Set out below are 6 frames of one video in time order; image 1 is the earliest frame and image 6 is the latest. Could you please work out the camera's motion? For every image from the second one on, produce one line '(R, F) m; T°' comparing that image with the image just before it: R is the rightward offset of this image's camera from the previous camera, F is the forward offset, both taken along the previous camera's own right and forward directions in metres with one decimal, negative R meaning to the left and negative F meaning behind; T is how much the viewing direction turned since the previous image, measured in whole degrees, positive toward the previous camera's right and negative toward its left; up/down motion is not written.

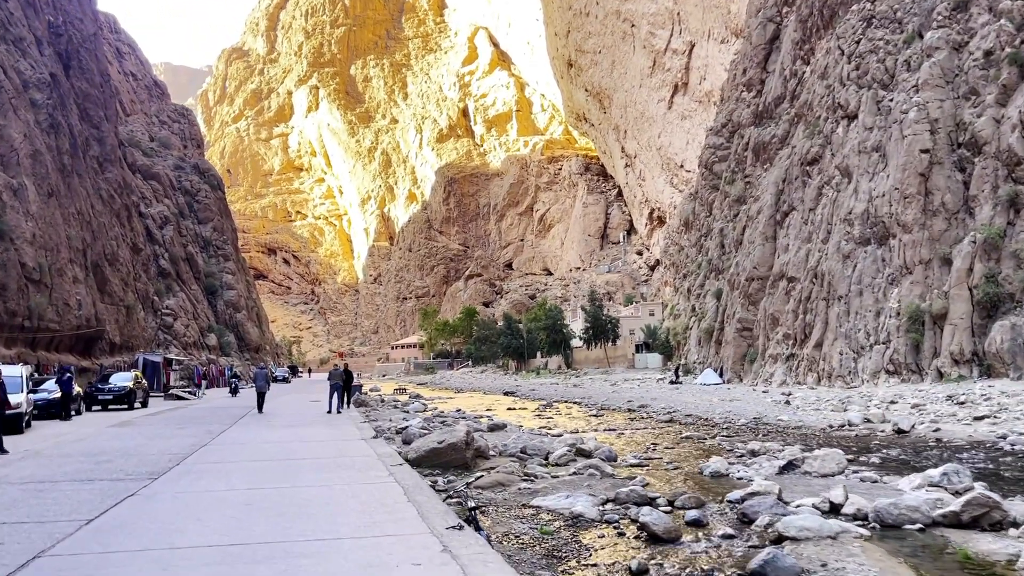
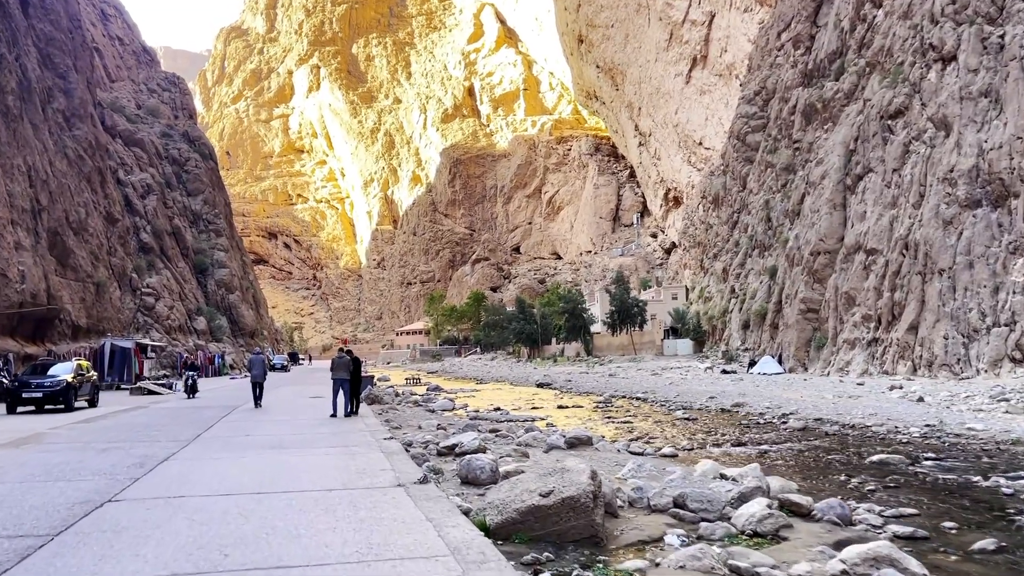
(-1.3, +5.0) m; 0°
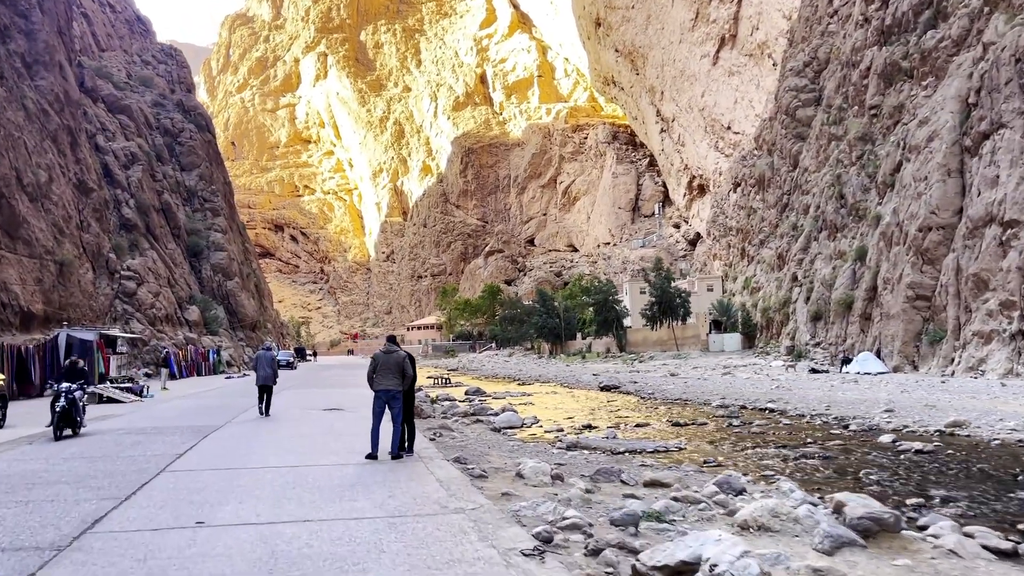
(-1.6, +5.5) m; 0°
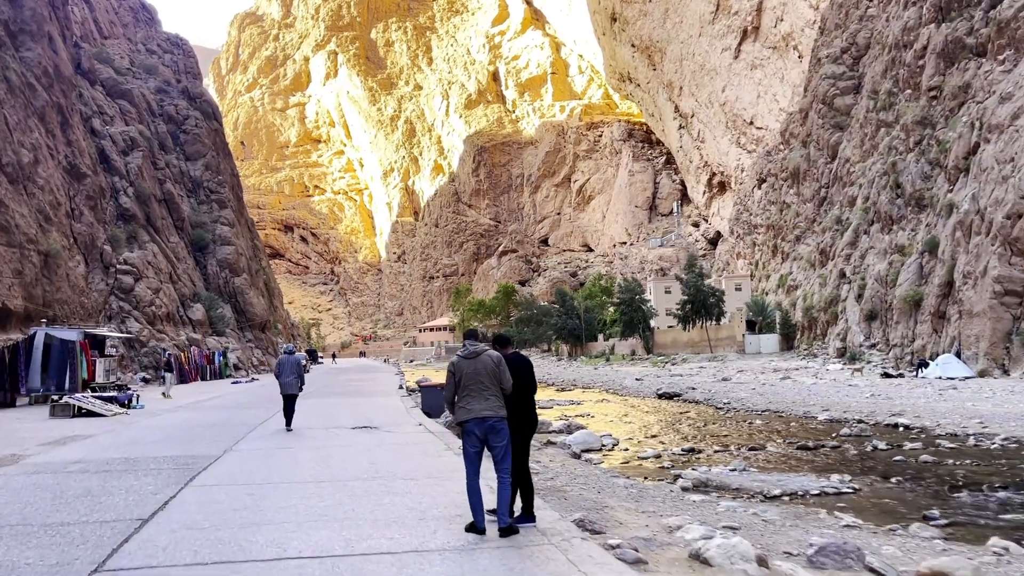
(-1.0, +2.9) m; -1°
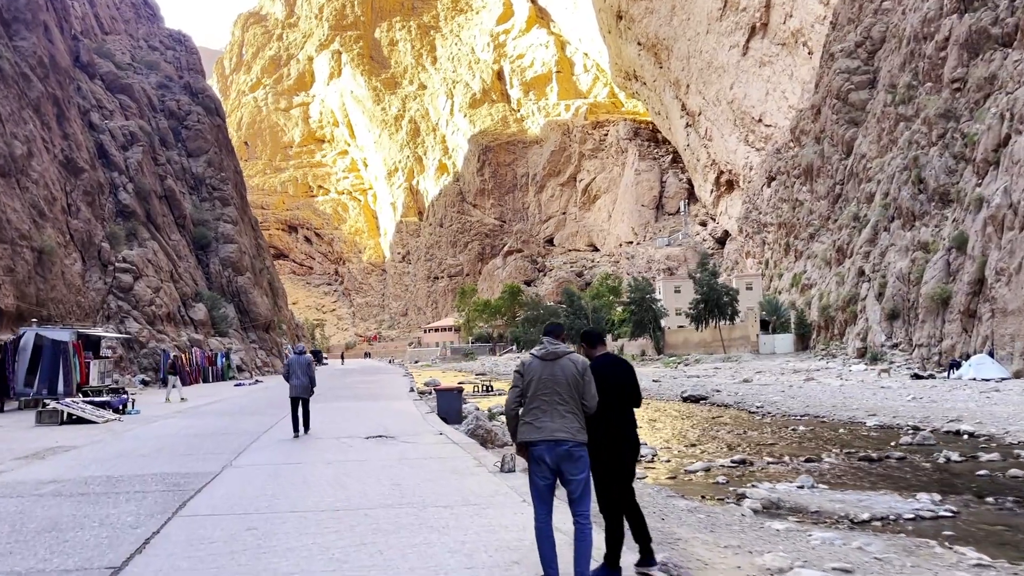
(-0.3, +1.0) m; 0°
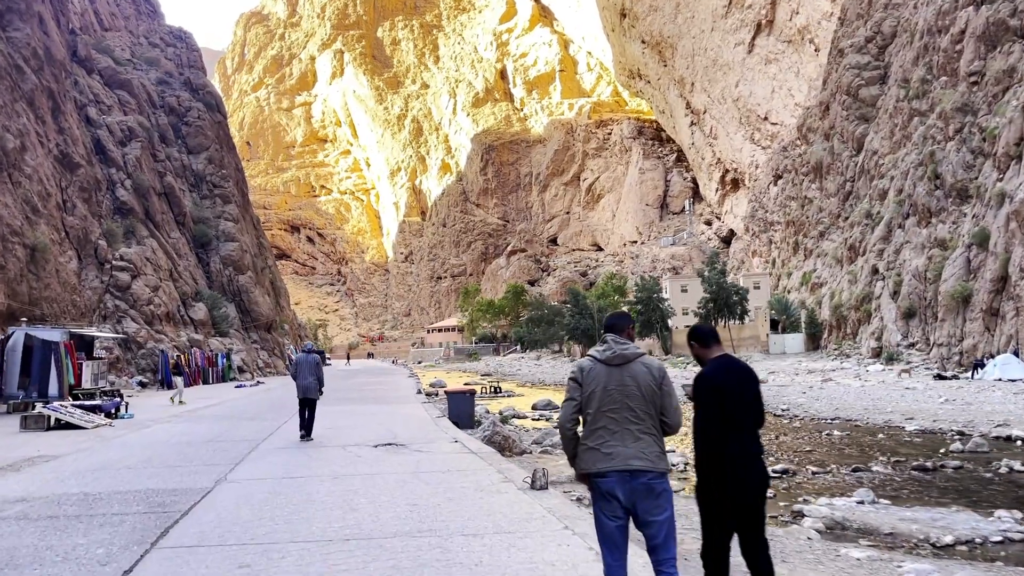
(-0.2, +0.8) m; 0°
